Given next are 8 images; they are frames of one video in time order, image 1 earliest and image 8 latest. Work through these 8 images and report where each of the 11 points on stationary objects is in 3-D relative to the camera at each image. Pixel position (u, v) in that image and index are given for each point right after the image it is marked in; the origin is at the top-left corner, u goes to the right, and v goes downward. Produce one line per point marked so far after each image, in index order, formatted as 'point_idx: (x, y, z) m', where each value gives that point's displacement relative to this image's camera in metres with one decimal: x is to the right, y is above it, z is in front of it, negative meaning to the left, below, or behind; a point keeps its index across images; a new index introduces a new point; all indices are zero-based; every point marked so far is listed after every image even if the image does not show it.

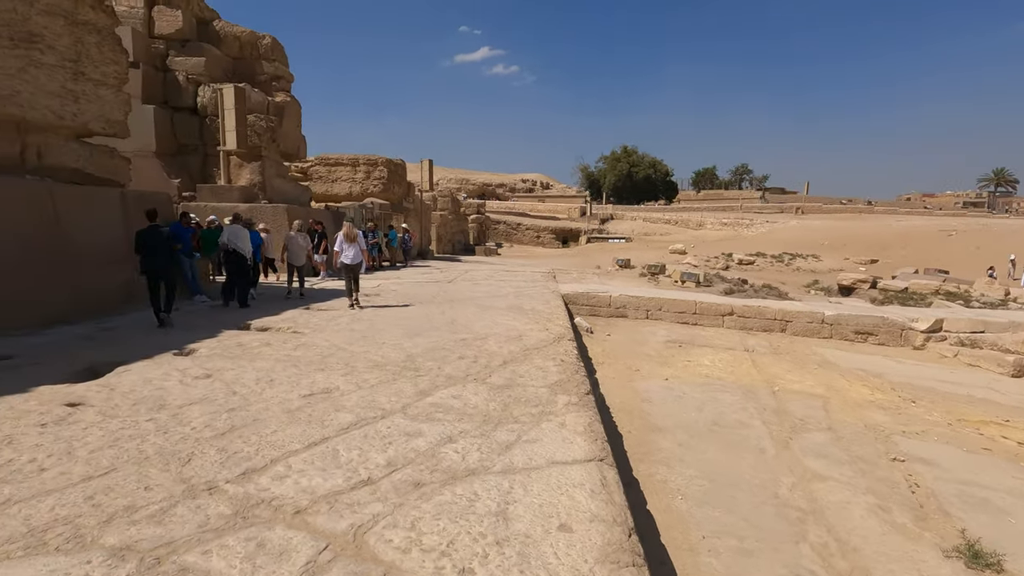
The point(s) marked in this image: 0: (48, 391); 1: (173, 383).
0: (-2.5, -0.6, +2.8) m
1: (-2.0, -0.6, +3.1) m
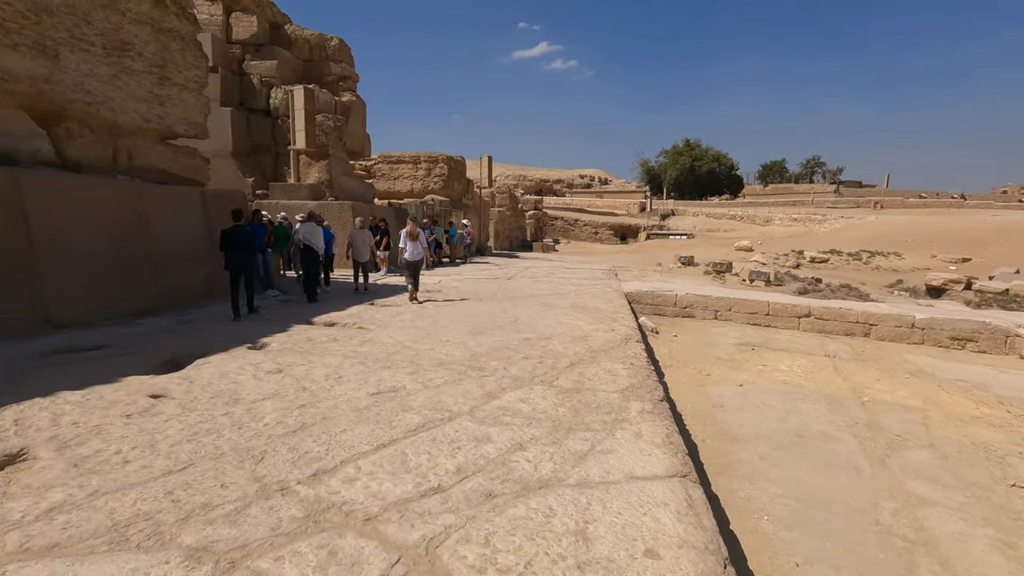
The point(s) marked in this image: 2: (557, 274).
0: (-2.1, -0.5, +3.0) m
1: (-1.6, -0.5, +3.2) m
2: (+0.9, +0.3, +10.4) m
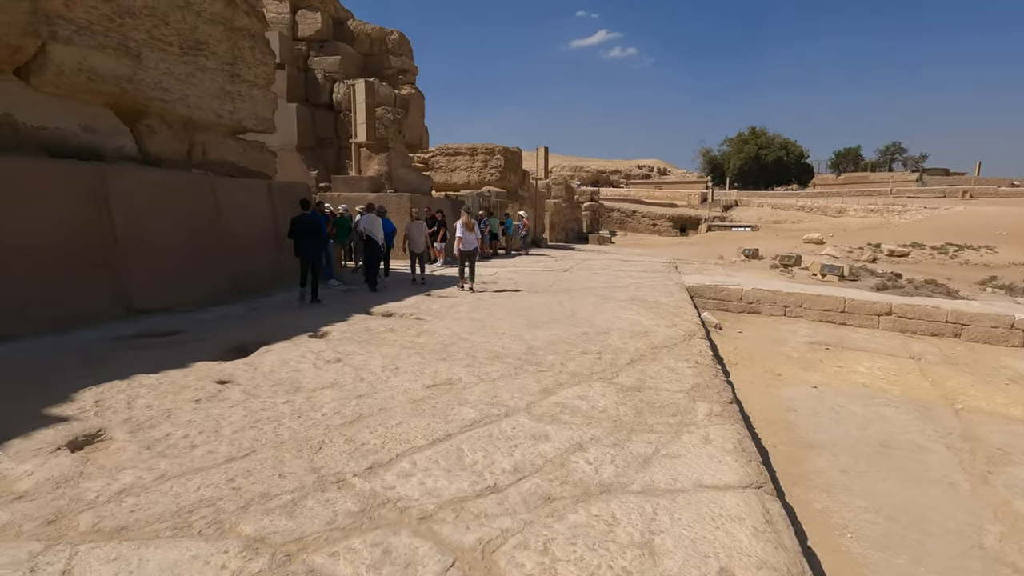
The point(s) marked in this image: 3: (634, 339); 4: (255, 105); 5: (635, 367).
0: (-1.8, -0.5, +3.1) m
1: (-1.2, -0.5, +3.2) m
2: (+1.9, +0.4, +10.1) m
3: (+0.9, -0.4, +4.0) m
4: (-3.5, +2.5, +7.3) m
5: (+0.8, -0.5, +3.3) m
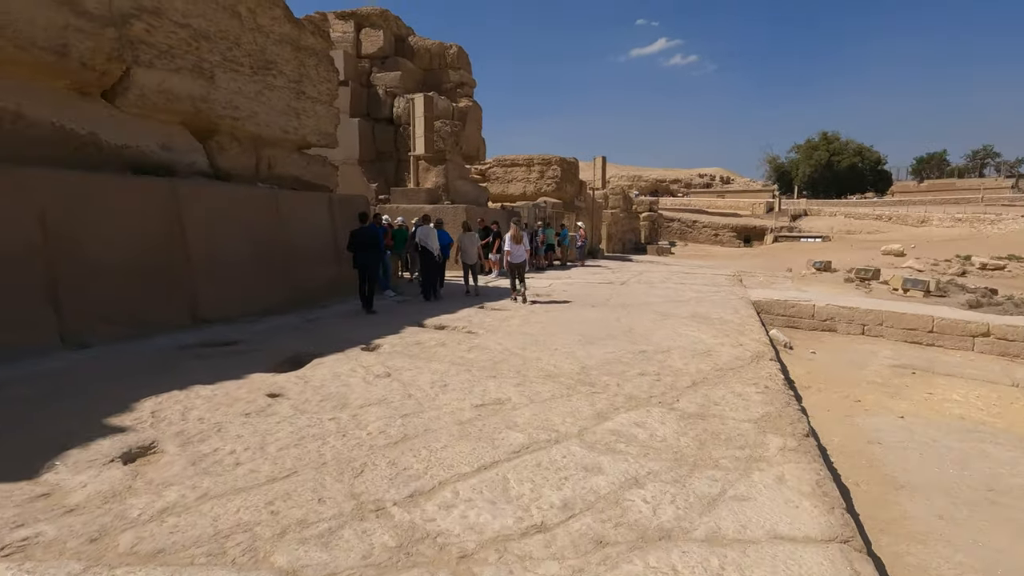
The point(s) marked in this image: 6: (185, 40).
0: (-1.5, -0.5, +3.1) m
1: (-0.9, -0.5, +3.2) m
2: (+3.0, +0.2, +9.8) m
3: (+1.3, -0.5, +3.8) m
4: (-2.7, +2.4, +7.6) m
5: (+1.1, -0.6, +3.1) m
6: (-3.5, +2.6, +5.7) m
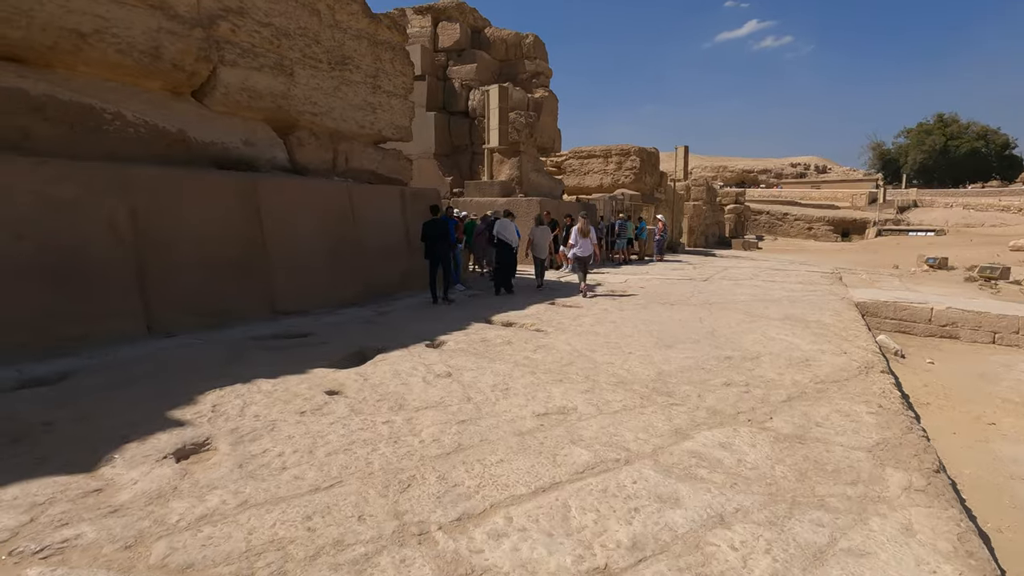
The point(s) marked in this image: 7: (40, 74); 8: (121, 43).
0: (-1.1, -0.5, +3.1) m
1: (-0.5, -0.5, +3.1) m
2: (+4.2, +0.2, +9.0) m
3: (+1.7, -0.5, +3.3) m
4: (-1.7, +2.5, +7.6) m
5: (+1.4, -0.6, +2.7) m
6: (-2.7, +2.7, +5.9) m
7: (-3.8, +1.7, +4.4) m
8: (-3.4, +2.1, +4.7) m
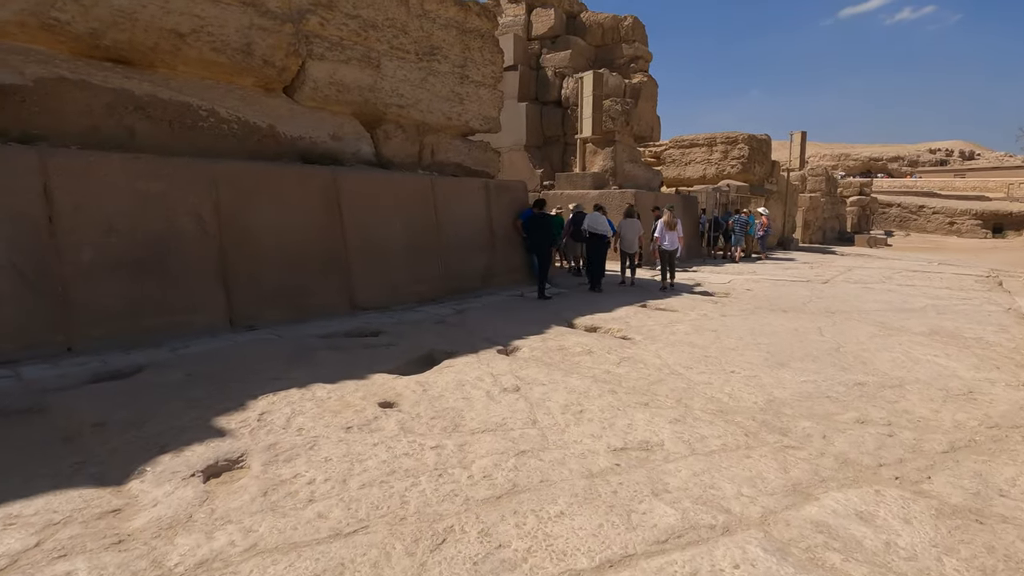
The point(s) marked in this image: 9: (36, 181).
0: (-0.7, -0.5, +2.8) m
1: (-0.2, -0.5, +2.7) m
2: (+5.6, +0.1, +7.8) m
3: (+2.1, -0.6, +2.6) m
4: (-0.4, +2.5, +7.4) m
5: (+1.7, -0.7, +2.0) m
6: (-1.7, +2.8, +5.8) m
7: (-3.1, +1.8, +4.6) m
8: (-2.7, +2.2, +4.8) m
9: (-3.0, +0.7, +3.3) m
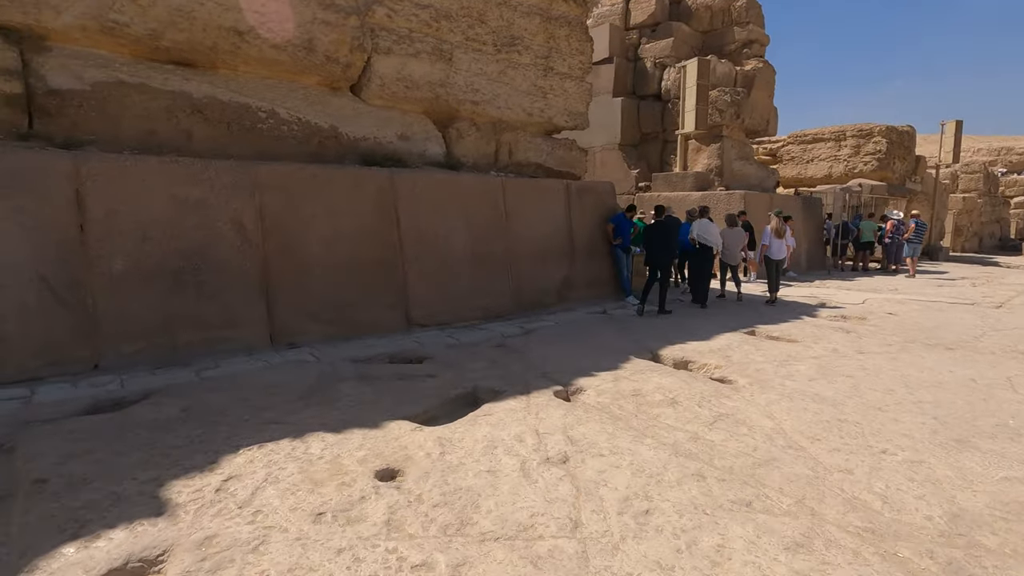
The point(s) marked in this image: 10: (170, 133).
0: (-0.5, -0.6, +2.2) m
1: (0.0, -0.7, +2.0) m
2: (+6.6, -0.2, +5.9) m
3: (+2.2, -0.8, +1.5) m
4: (+0.7, +2.4, +6.7) m
5: (+1.7, -0.8, +1.0) m
6: (-0.9, +2.7, +5.4) m
7: (-2.5, +1.7, +4.4) m
8: (-2.0, +2.1, +4.5) m
9: (-2.6, +0.6, +3.2) m
10: (-2.7, +1.2, +4.2) m
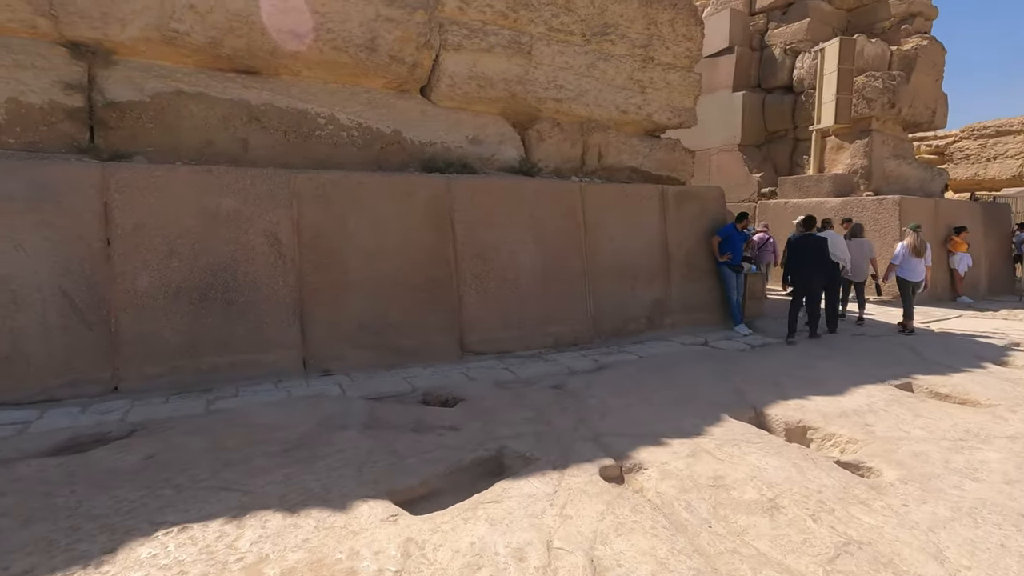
0: (-0.5, -0.7, +1.7) m
1: (-0.1, -0.8, +1.3) m
2: (+7.2, -0.5, +3.7) m
3: (+2.0, -0.9, +0.3) m
4: (+1.7, +2.1, +5.8) m
5: (+1.4, -1.0, 0.0) m
6: (-0.1, +2.5, +4.8) m
7: (-1.9, +1.6, +4.2) m
8: (-1.4, +2.0, +4.3) m
9: (-2.3, +0.5, +3.0) m
10: (-2.2, +1.1, +4.0) m
